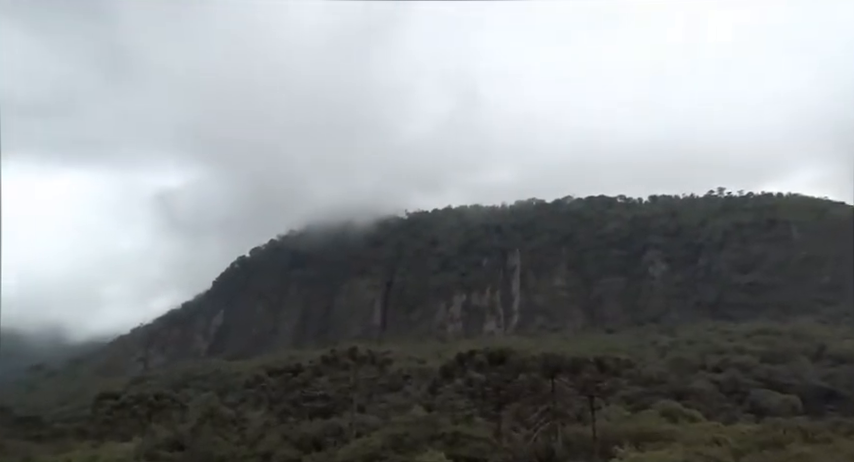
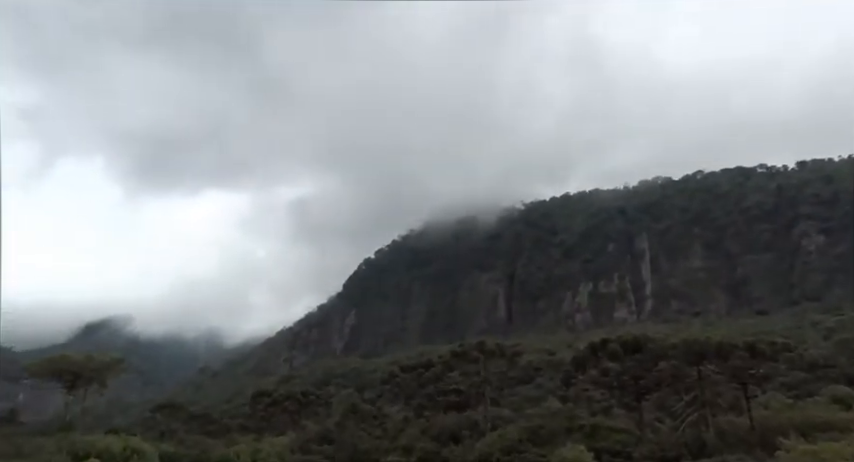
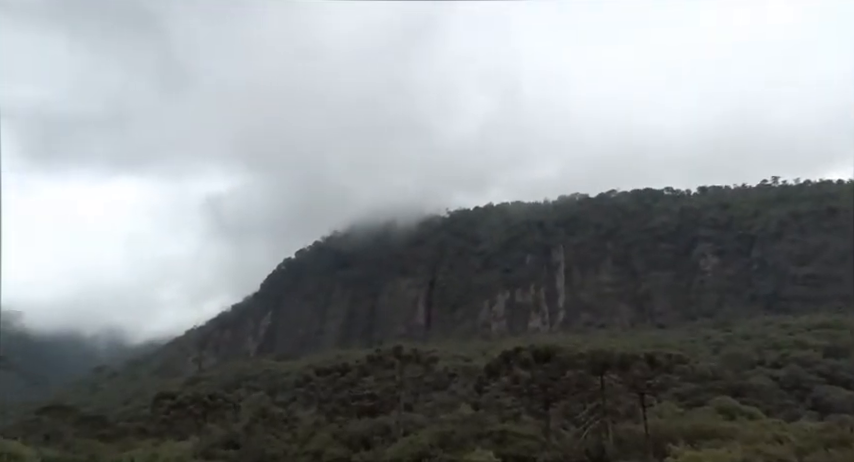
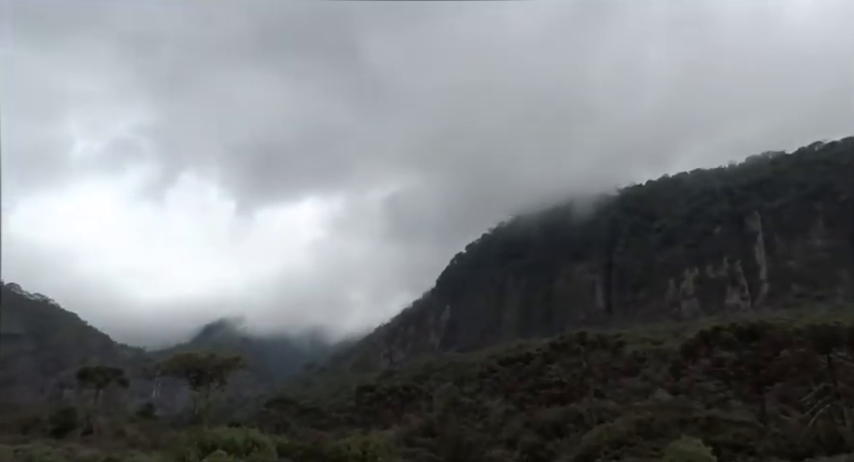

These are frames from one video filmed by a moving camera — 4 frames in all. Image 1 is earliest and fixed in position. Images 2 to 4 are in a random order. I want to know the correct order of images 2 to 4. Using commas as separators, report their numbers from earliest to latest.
3, 2, 4
